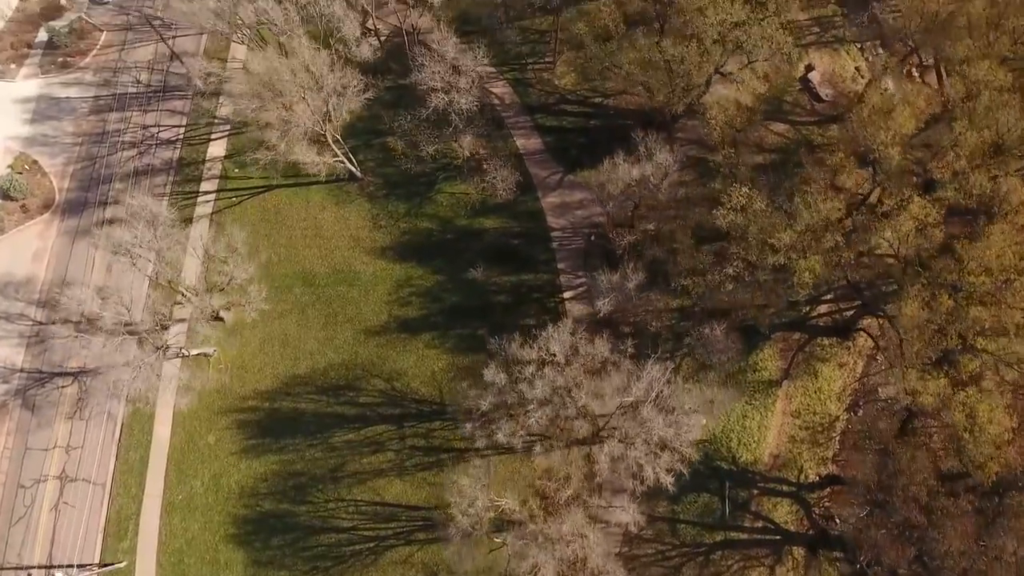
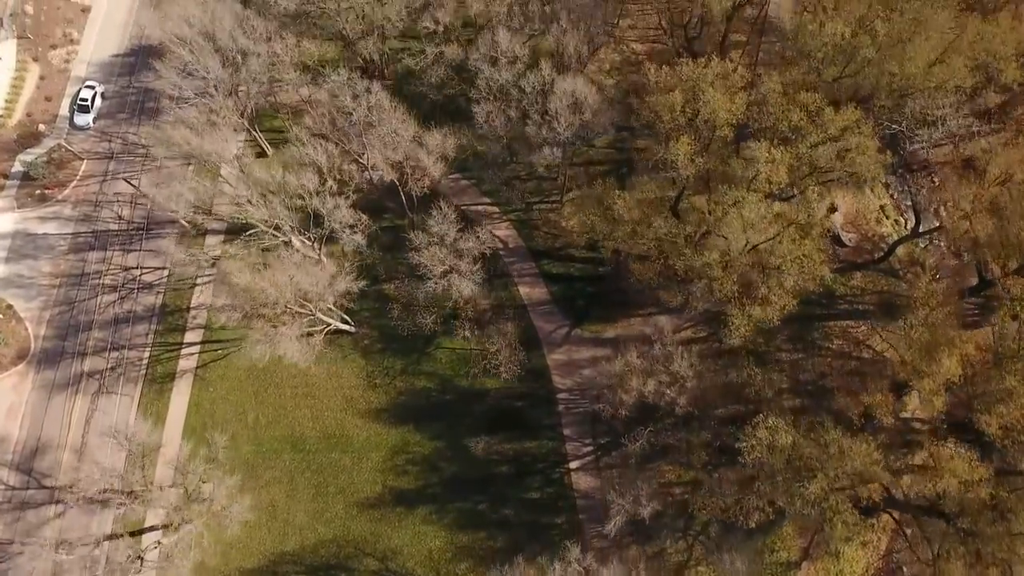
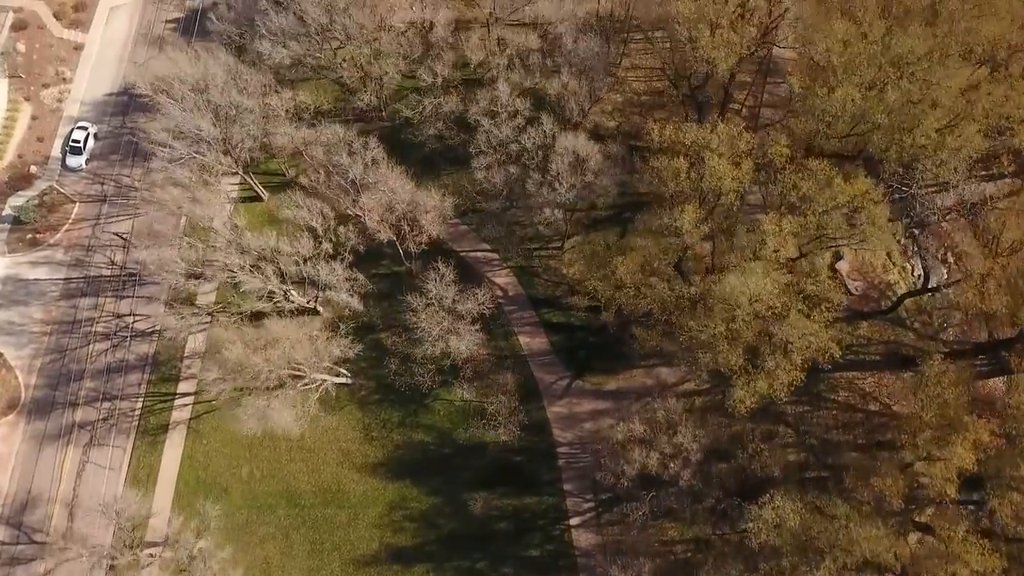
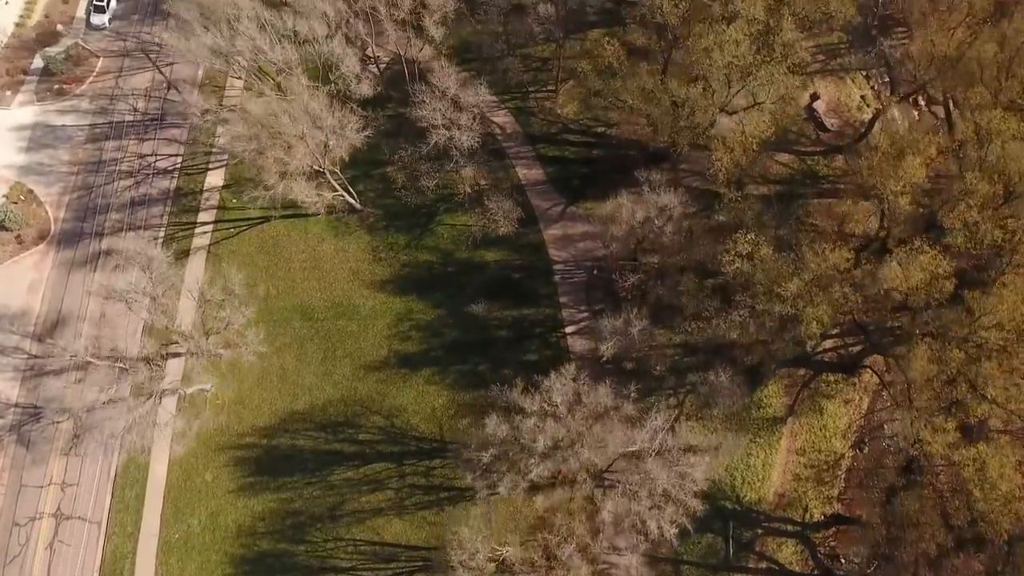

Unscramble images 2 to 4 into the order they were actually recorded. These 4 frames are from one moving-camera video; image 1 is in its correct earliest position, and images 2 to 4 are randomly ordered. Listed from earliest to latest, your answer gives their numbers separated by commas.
4, 2, 3
